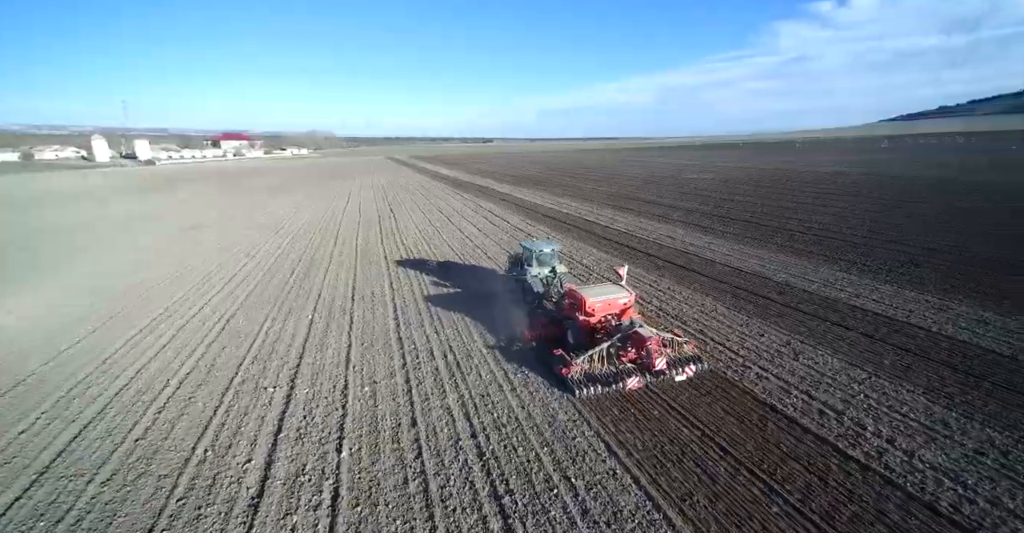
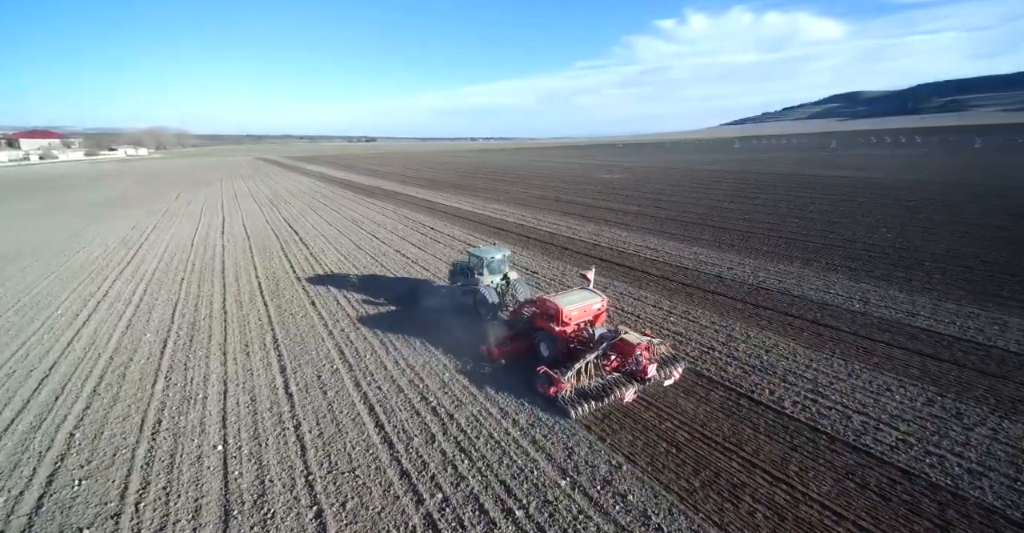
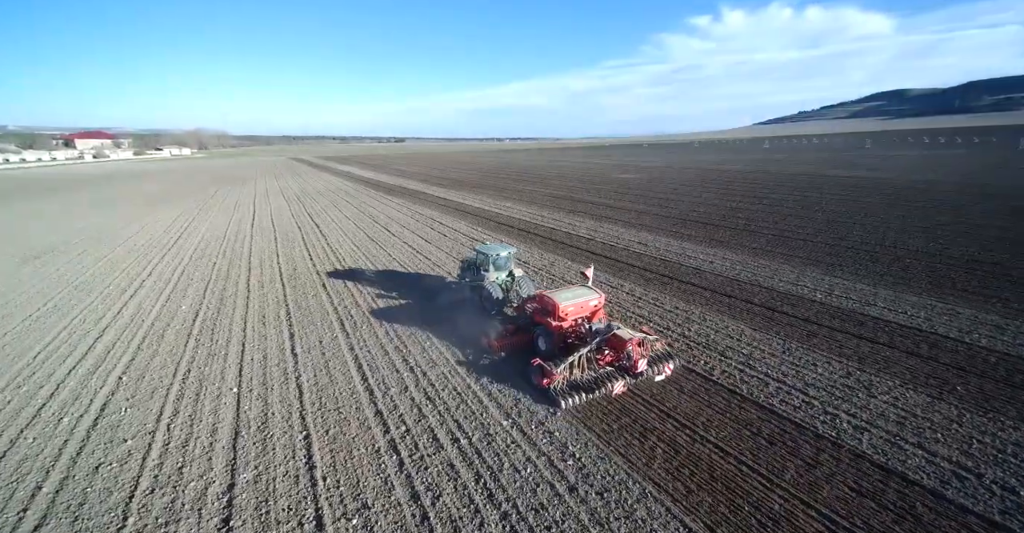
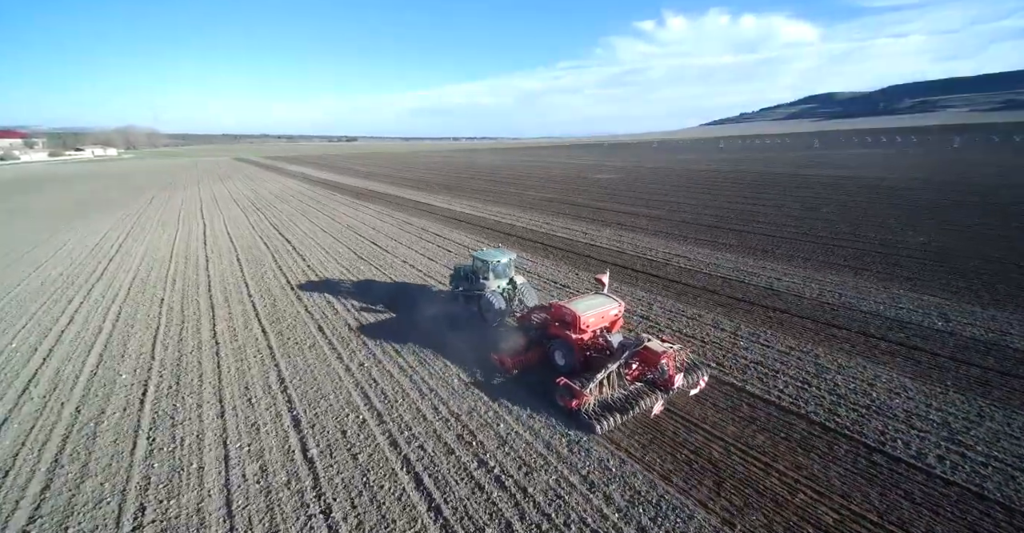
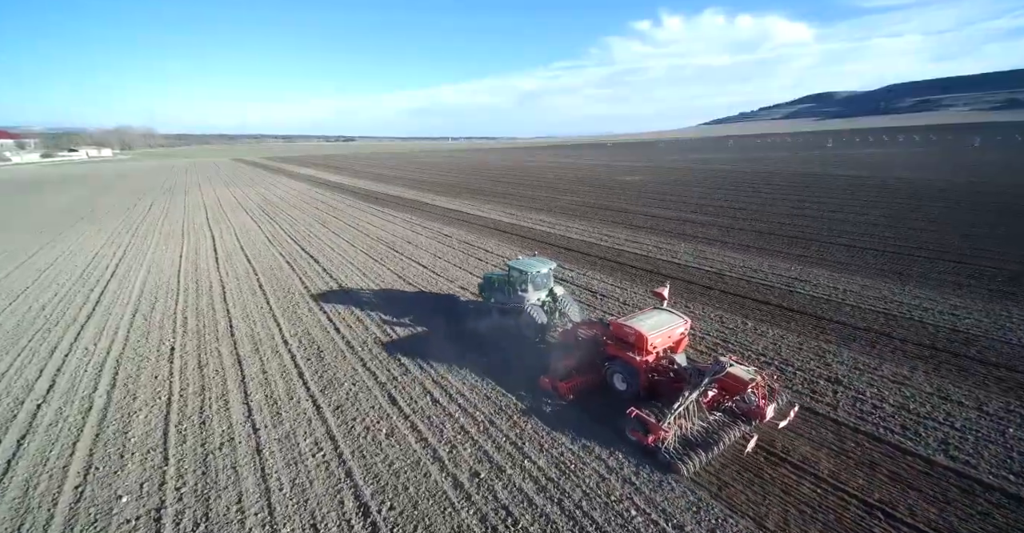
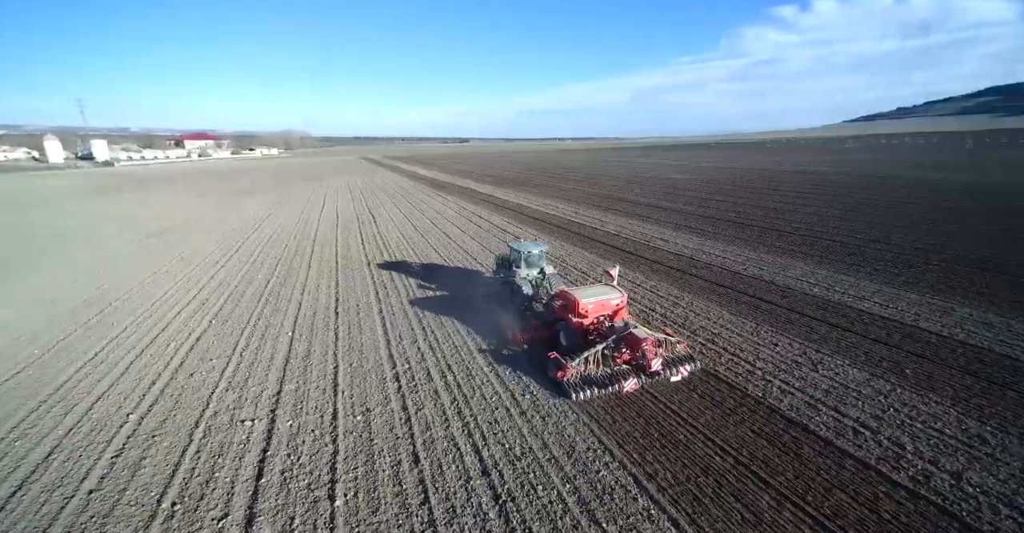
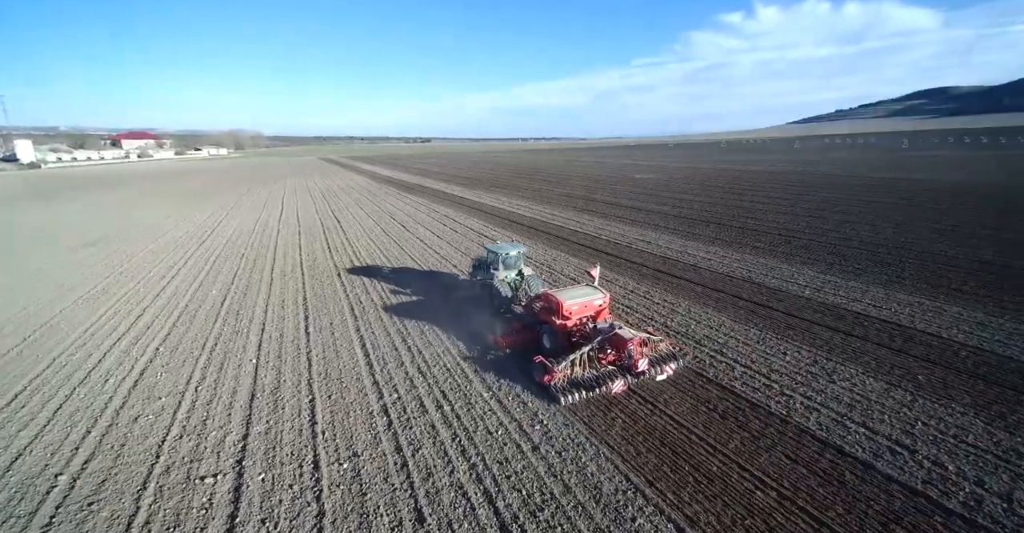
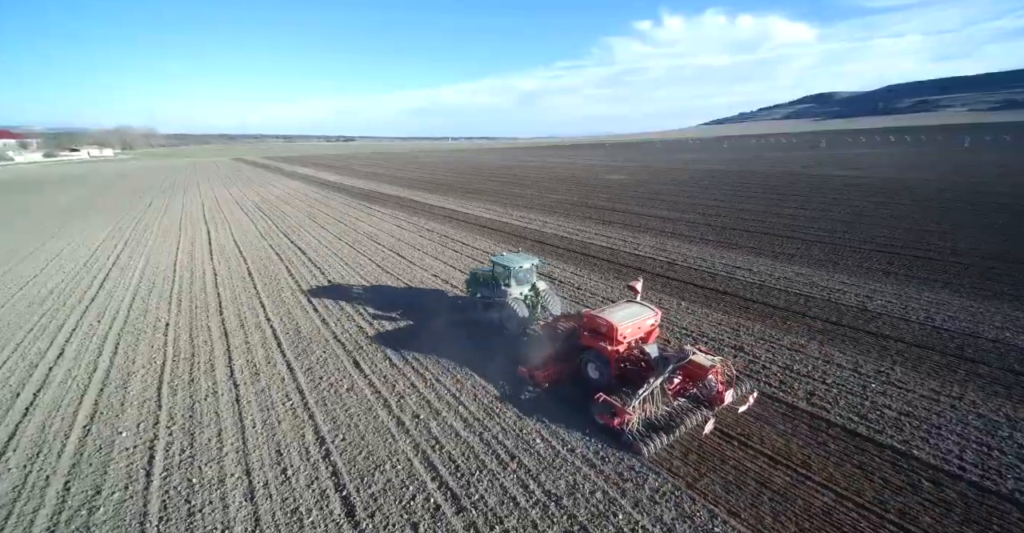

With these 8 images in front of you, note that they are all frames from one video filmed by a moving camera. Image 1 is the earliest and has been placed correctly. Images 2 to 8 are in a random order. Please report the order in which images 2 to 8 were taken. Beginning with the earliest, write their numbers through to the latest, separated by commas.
6, 7, 3, 2, 4, 8, 5
